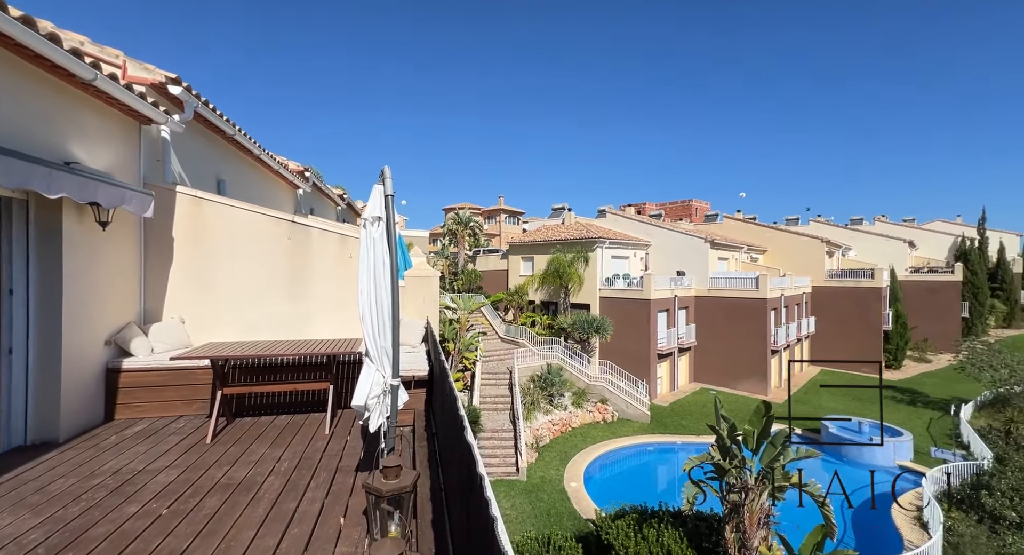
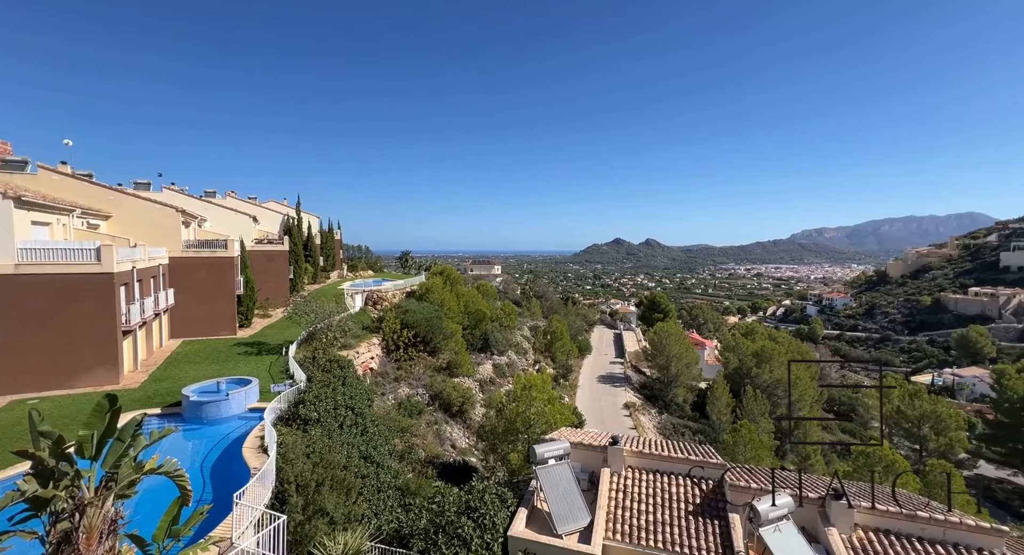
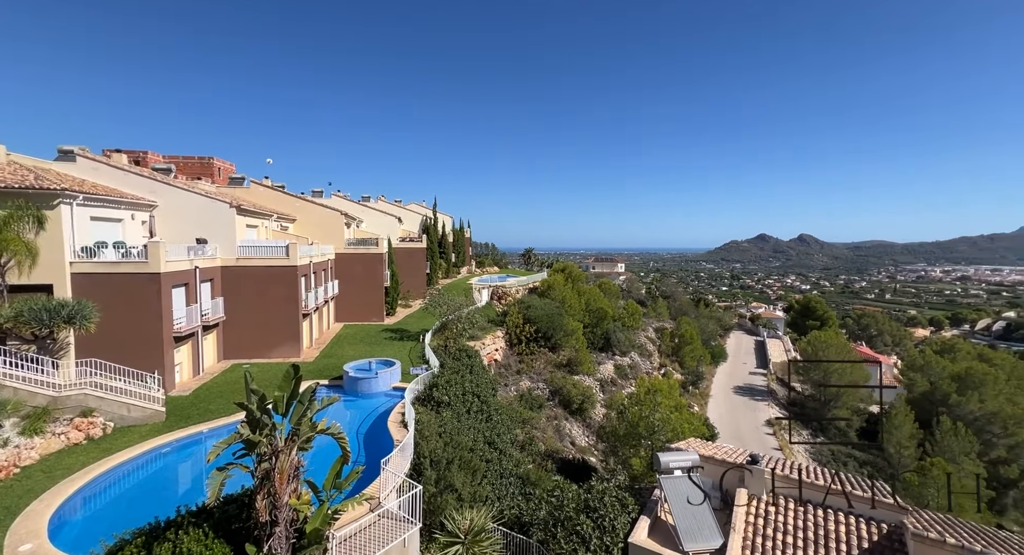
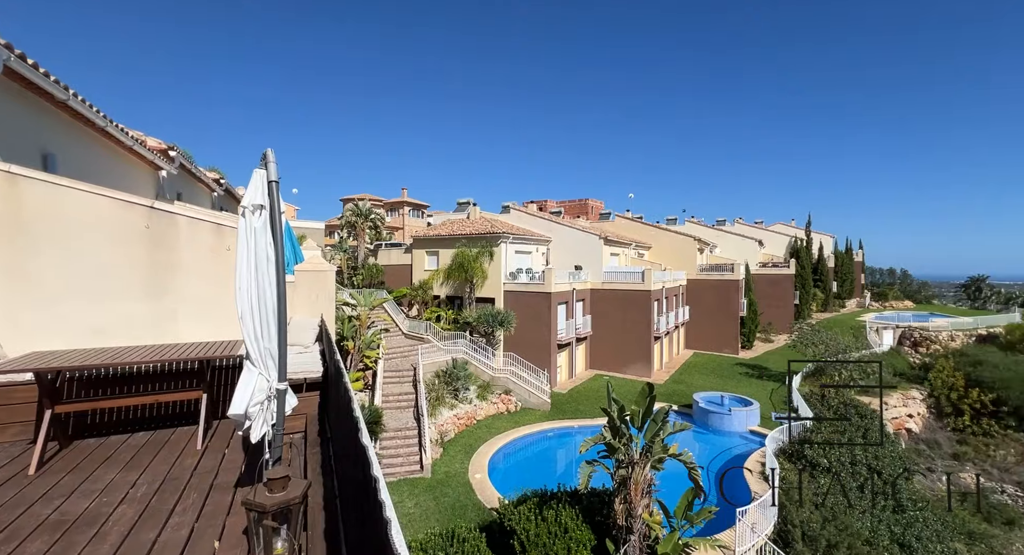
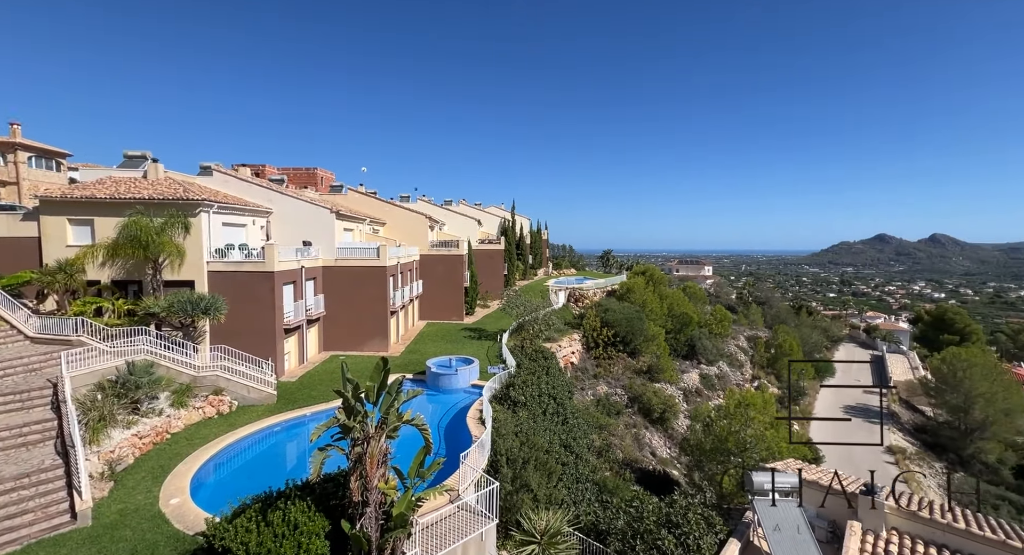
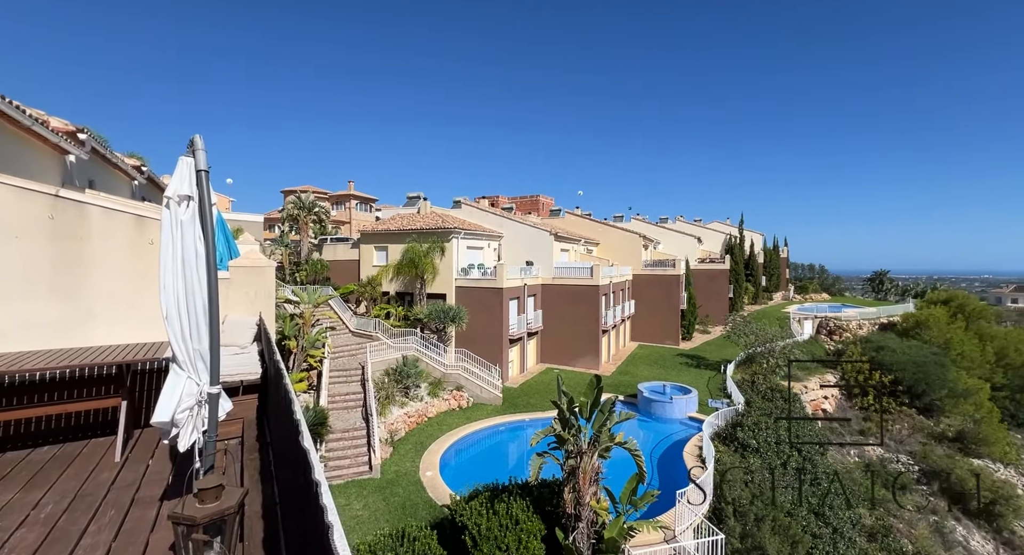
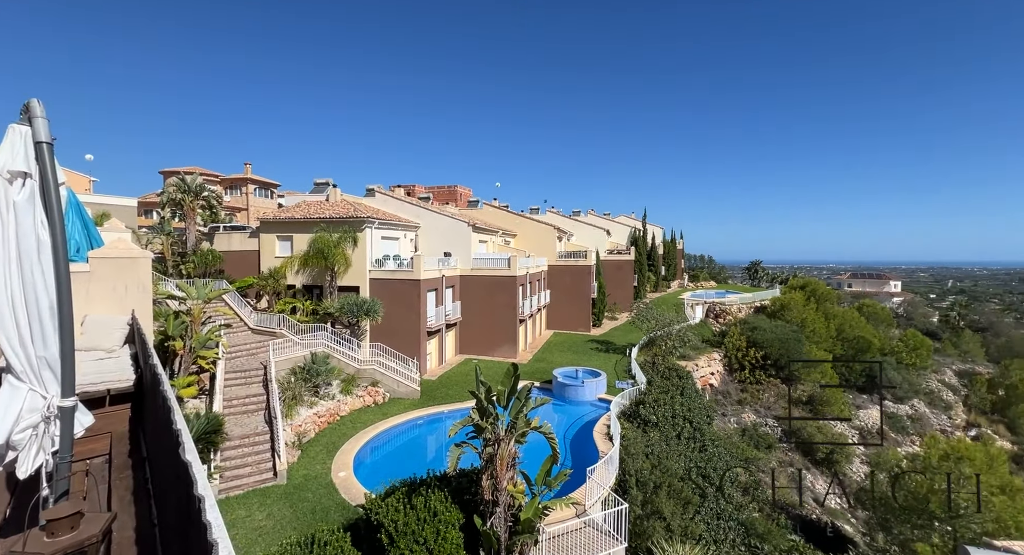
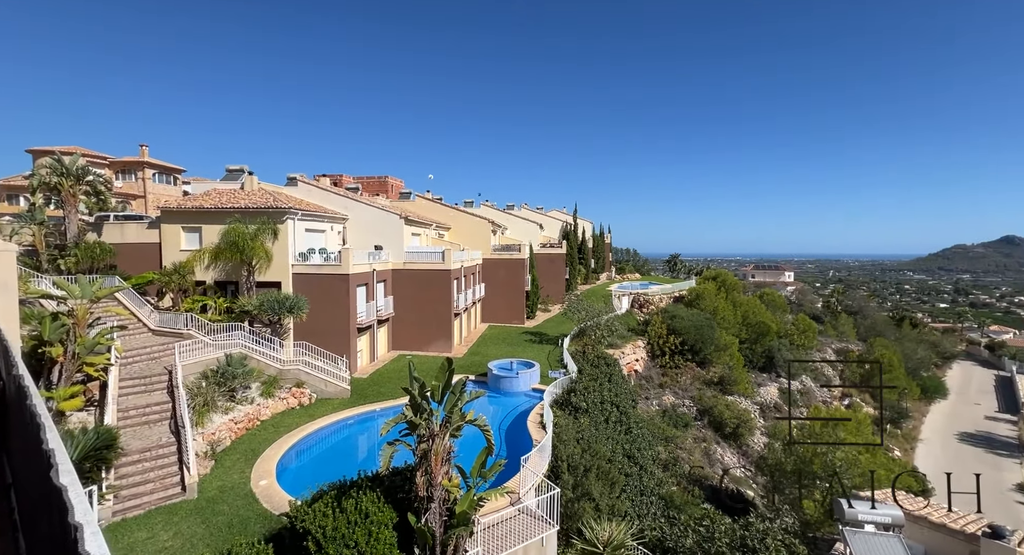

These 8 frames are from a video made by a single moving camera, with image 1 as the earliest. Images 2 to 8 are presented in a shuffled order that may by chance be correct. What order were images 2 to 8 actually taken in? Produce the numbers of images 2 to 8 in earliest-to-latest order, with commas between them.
4, 6, 7, 8, 5, 3, 2
